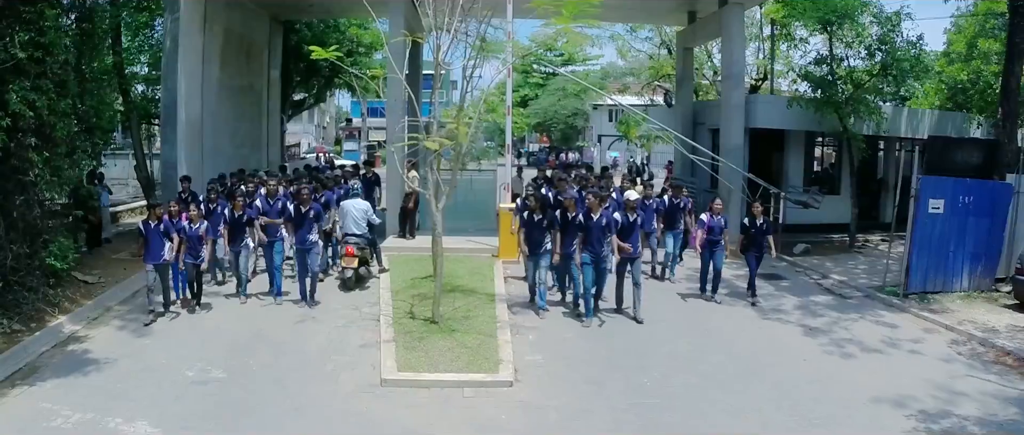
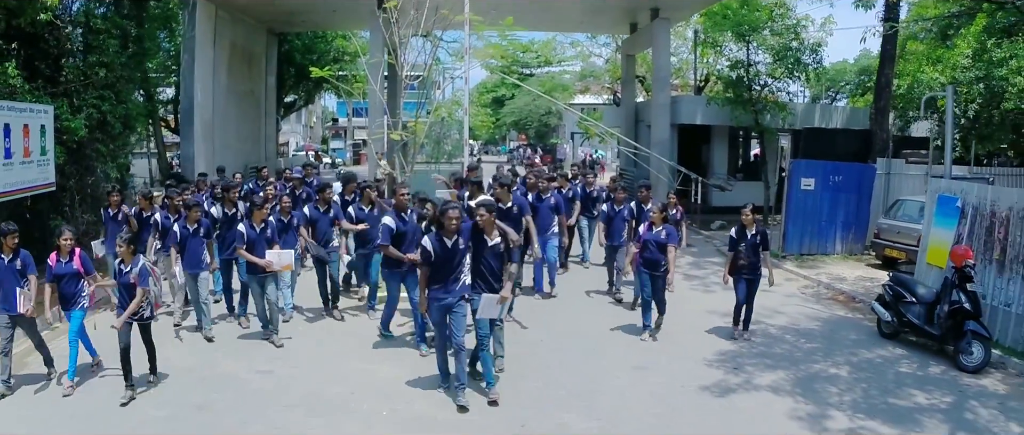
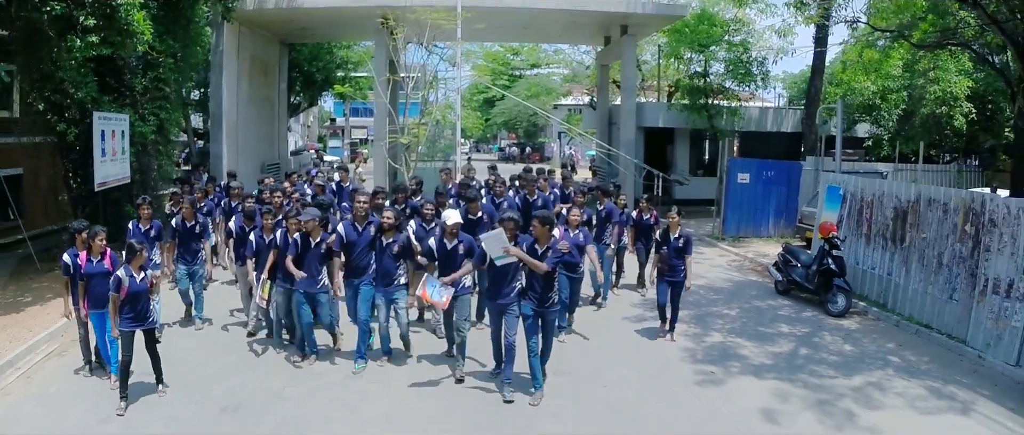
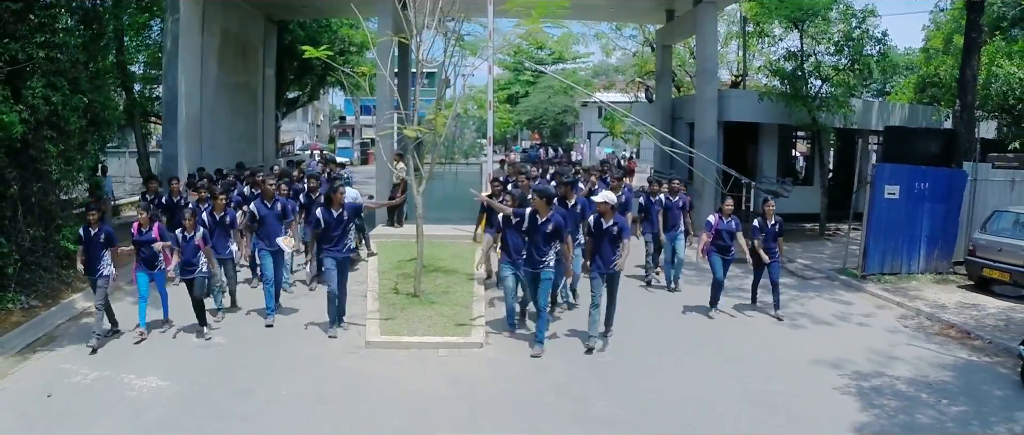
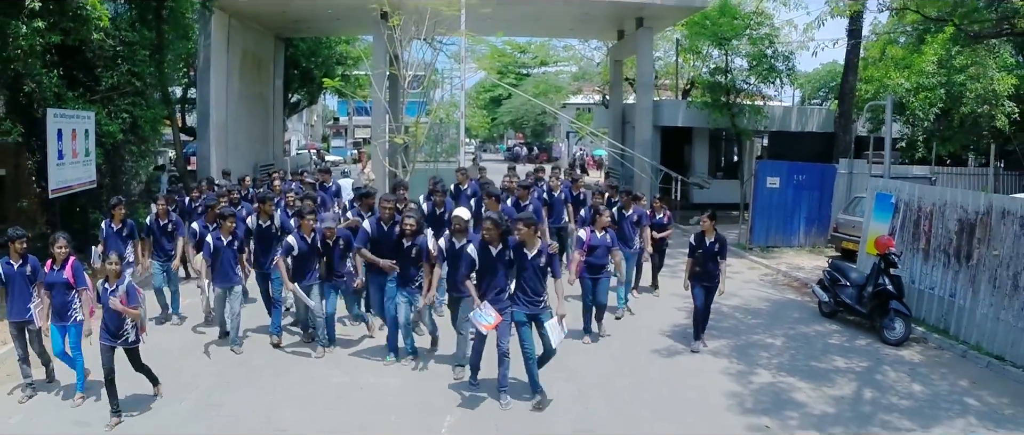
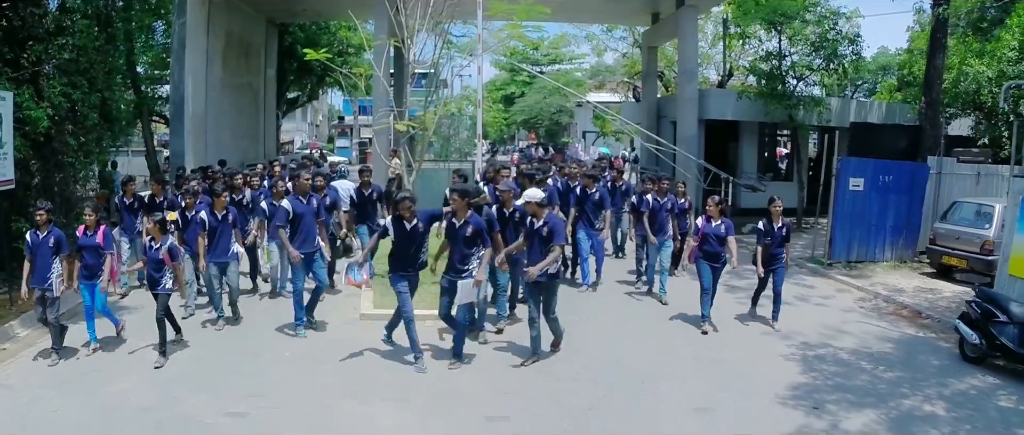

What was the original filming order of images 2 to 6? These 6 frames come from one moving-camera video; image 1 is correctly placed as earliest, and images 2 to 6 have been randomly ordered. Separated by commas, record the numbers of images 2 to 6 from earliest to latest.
4, 6, 2, 5, 3
